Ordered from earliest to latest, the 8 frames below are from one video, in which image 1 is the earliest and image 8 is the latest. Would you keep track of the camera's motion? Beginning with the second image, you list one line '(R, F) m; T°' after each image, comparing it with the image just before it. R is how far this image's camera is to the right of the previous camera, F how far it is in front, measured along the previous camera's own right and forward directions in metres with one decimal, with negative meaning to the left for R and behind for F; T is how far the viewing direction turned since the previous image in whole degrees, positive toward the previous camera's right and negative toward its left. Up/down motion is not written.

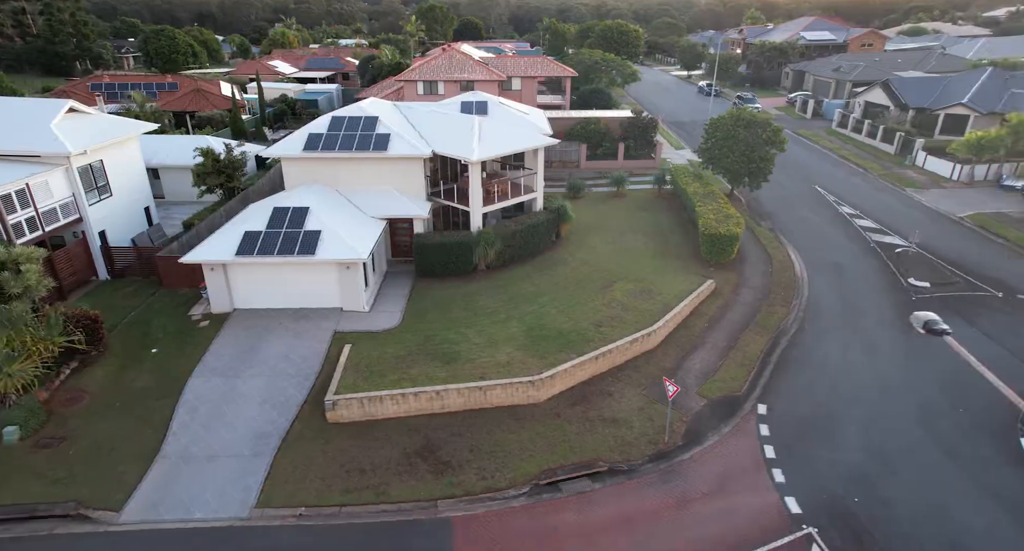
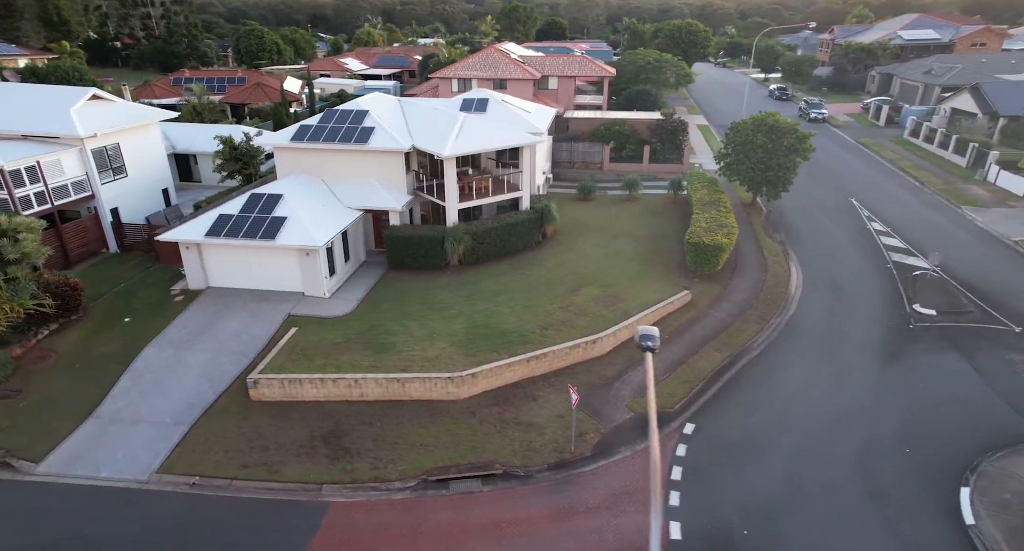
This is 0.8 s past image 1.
(+4.8, +0.5) m; -8°
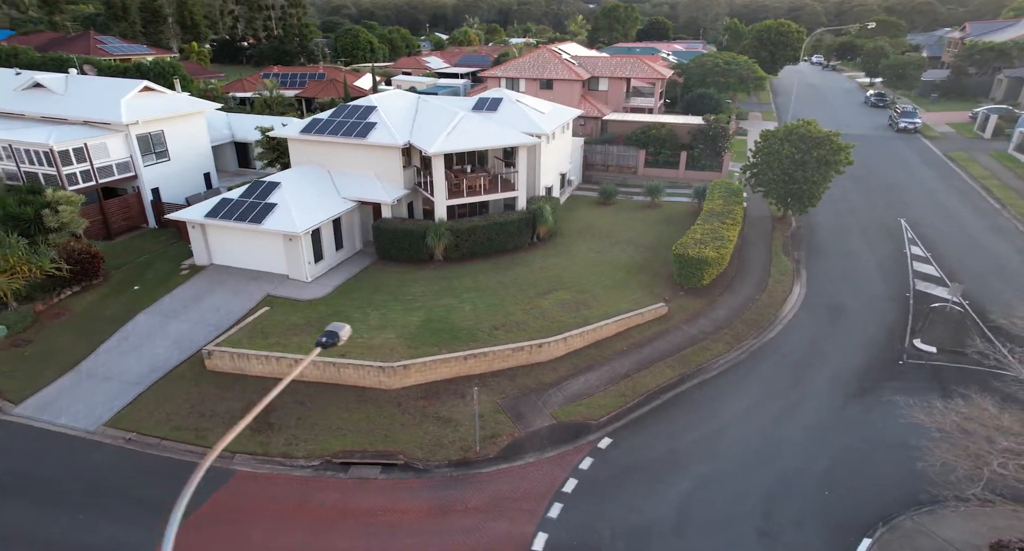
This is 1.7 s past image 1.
(+5.0, +0.4) m; -9°
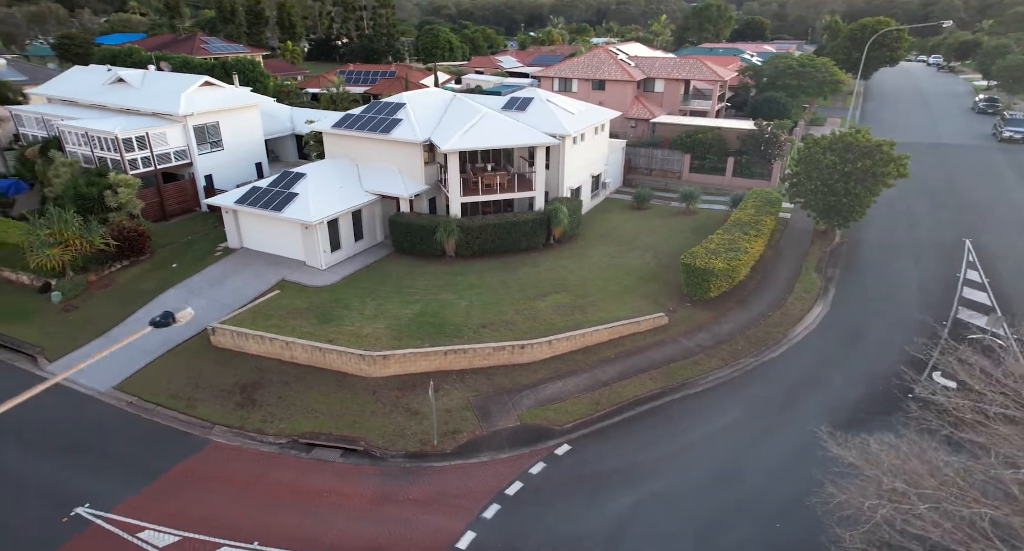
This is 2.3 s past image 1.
(+3.2, +0.2) m; -8°
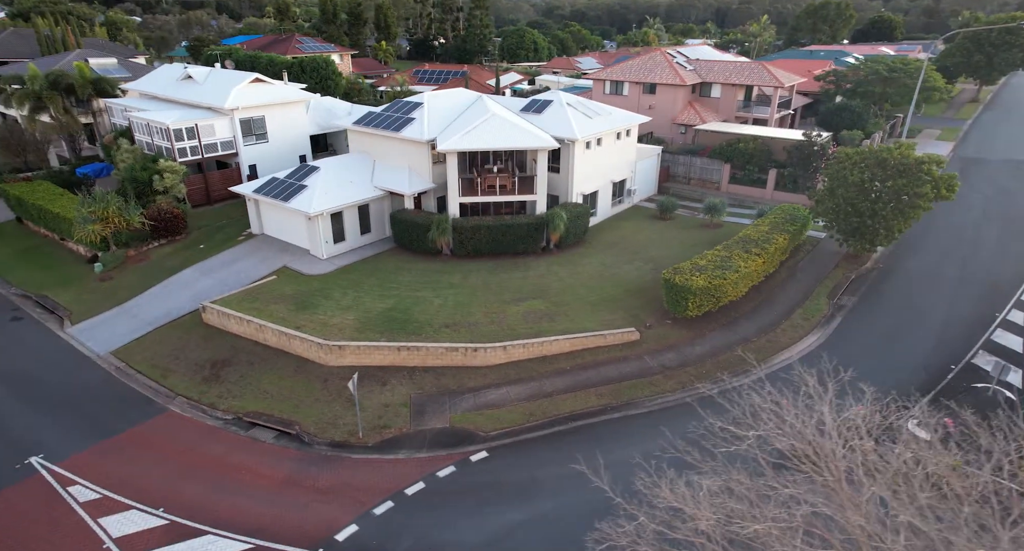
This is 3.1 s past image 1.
(+4.6, +0.5) m; -9°
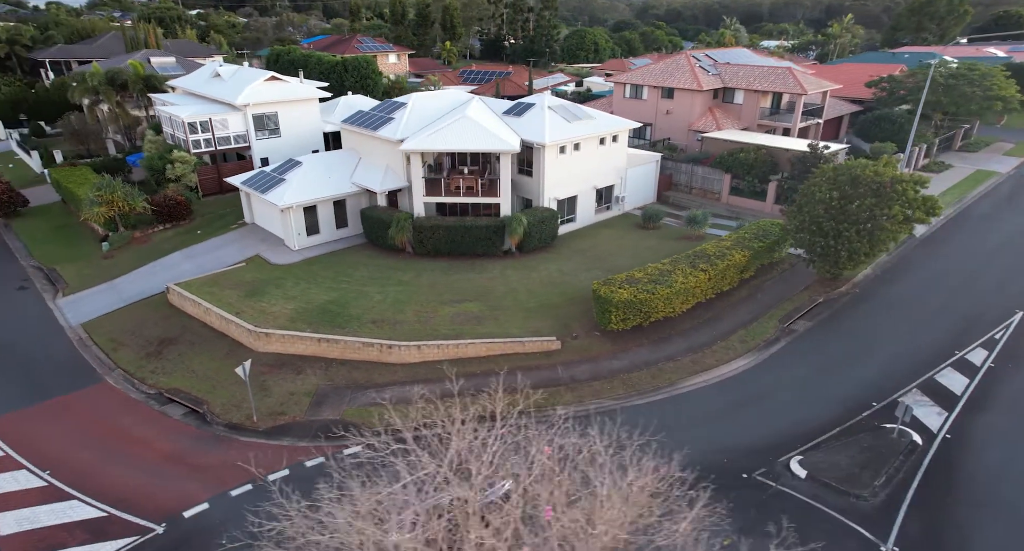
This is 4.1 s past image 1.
(+5.5, +0.3) m; -7°
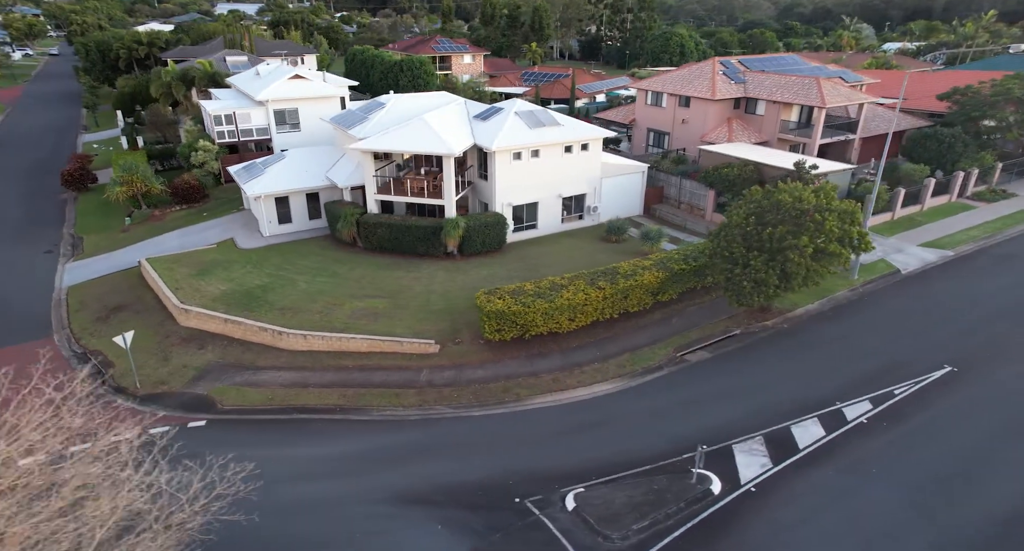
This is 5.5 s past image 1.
(+8.0, +0.6) m; -10°
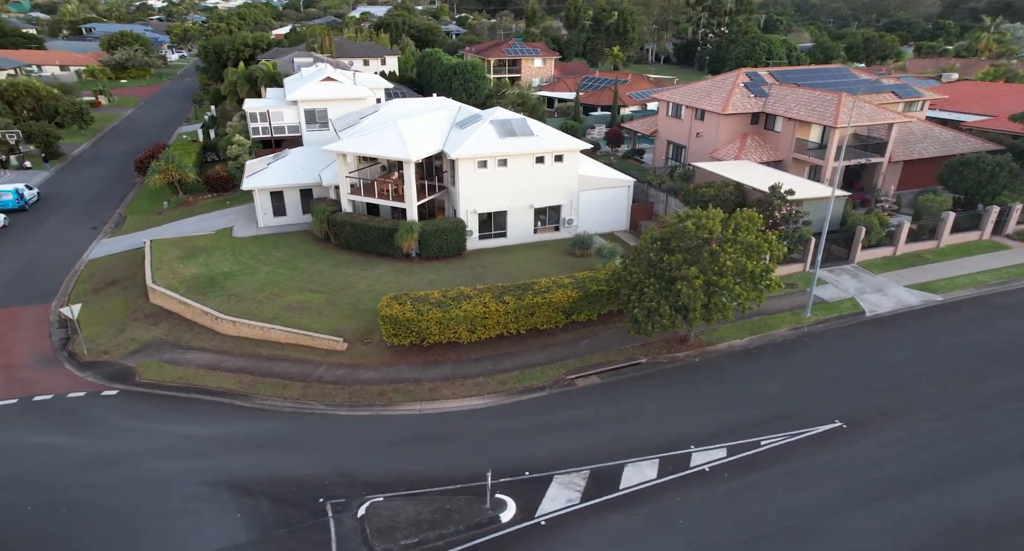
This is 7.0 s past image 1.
(+7.0, +0.4) m; -10°
